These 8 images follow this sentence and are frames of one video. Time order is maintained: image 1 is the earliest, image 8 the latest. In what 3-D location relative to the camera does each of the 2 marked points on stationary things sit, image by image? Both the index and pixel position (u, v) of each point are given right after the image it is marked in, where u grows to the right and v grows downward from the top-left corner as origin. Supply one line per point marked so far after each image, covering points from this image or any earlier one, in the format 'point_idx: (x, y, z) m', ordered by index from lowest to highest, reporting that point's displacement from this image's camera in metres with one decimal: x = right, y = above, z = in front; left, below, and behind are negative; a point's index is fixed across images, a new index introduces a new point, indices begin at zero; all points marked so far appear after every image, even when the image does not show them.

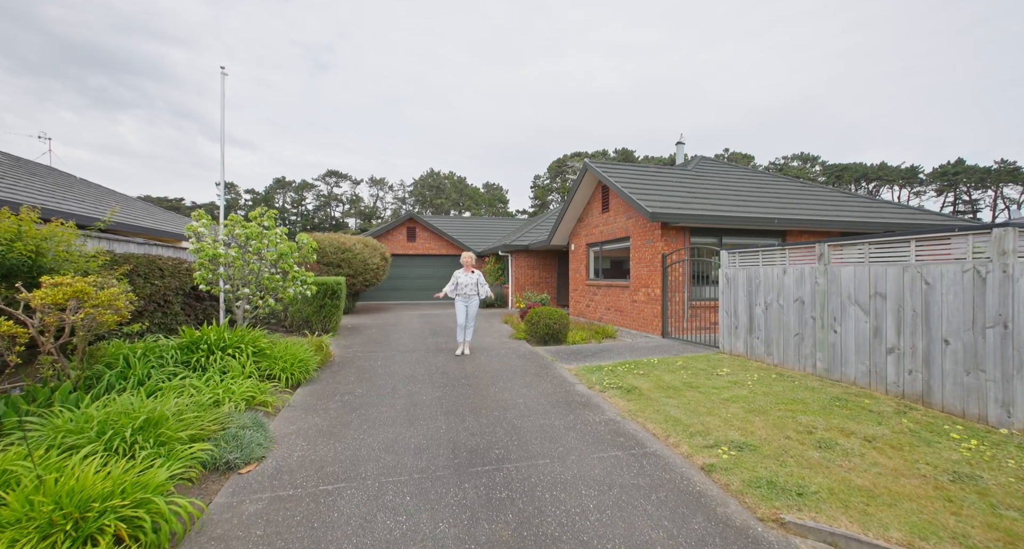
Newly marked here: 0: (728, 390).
0: (+2.5, -1.3, +5.0) m
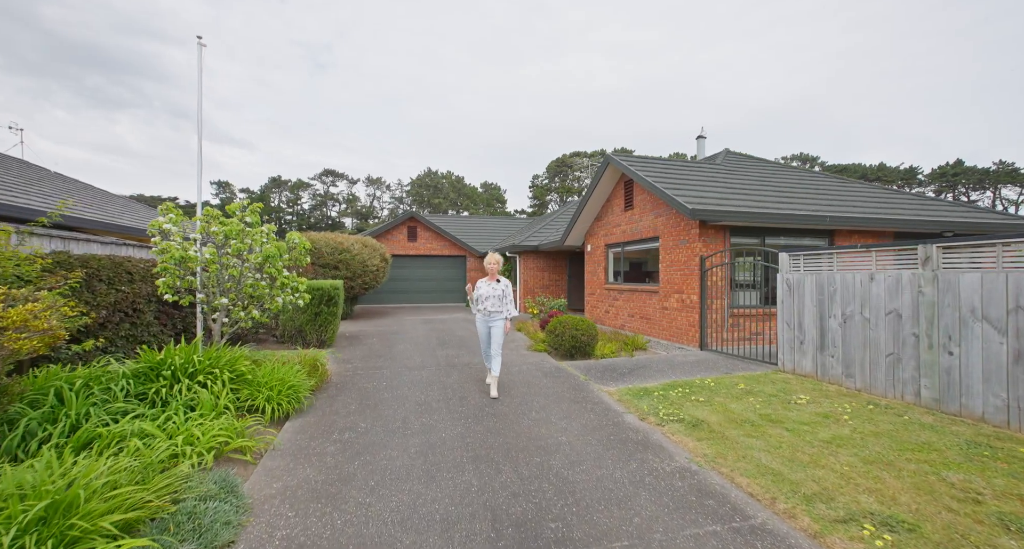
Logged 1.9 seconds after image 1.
0: (+2.8, -1.4, +4.0) m
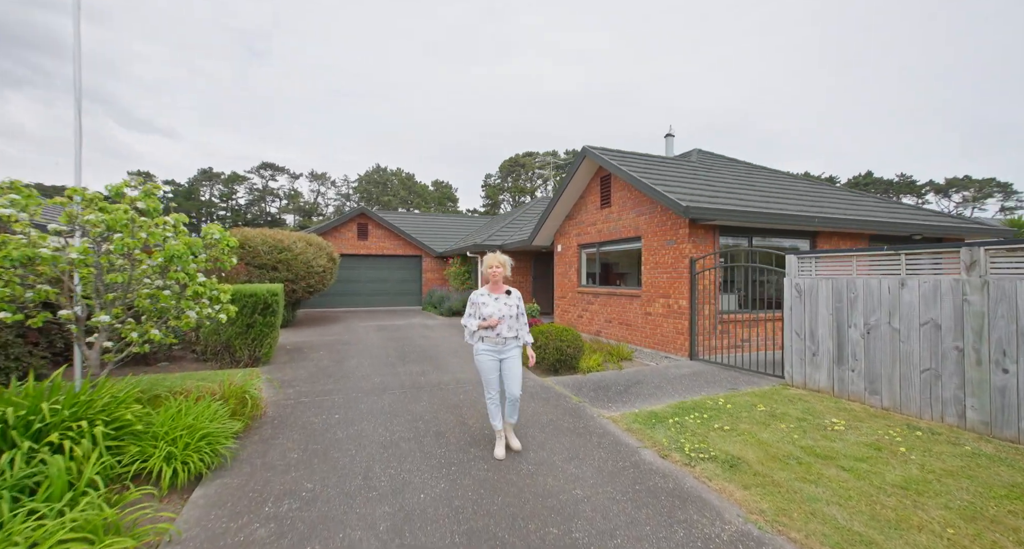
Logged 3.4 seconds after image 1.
0: (+2.8, -1.5, +3.4) m
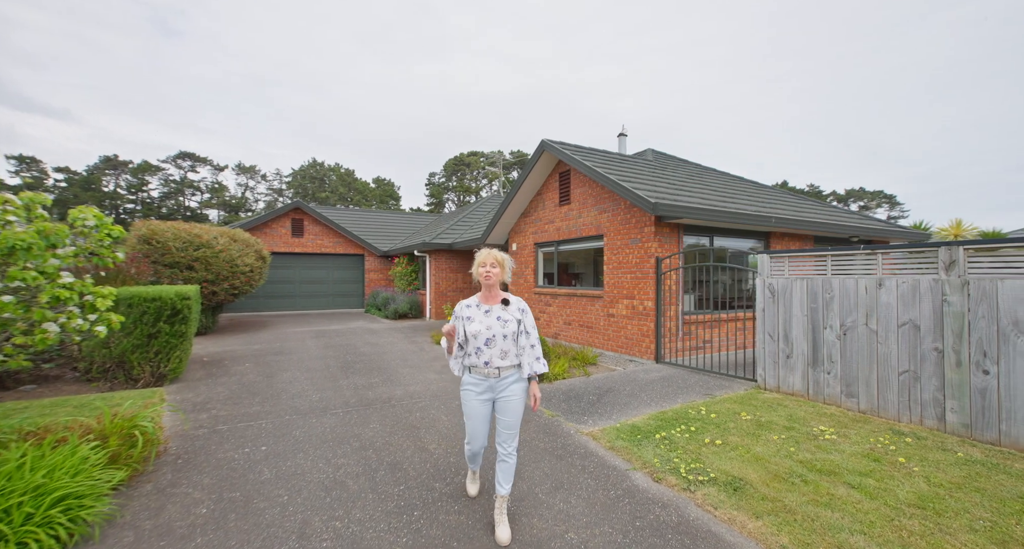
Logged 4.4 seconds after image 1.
0: (+2.6, -1.4, +3.1) m
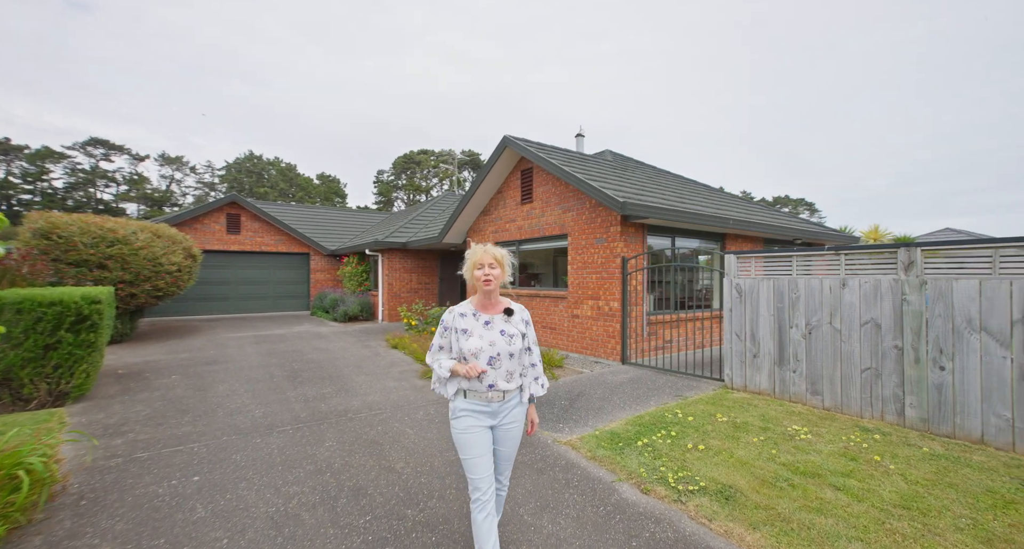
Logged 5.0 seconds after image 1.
0: (+2.5, -1.4, +3.2) m
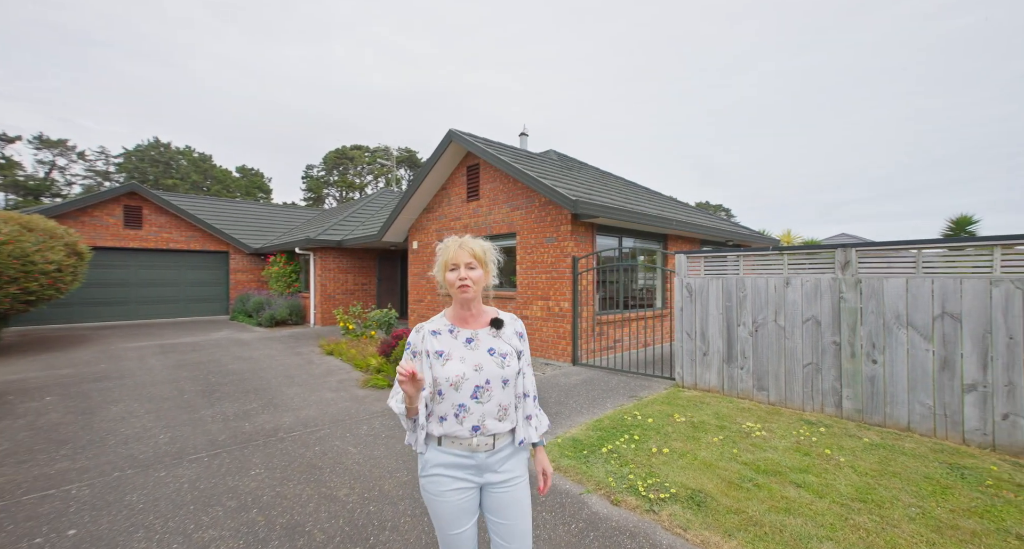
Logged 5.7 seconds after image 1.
0: (+2.2, -1.4, +3.2) m
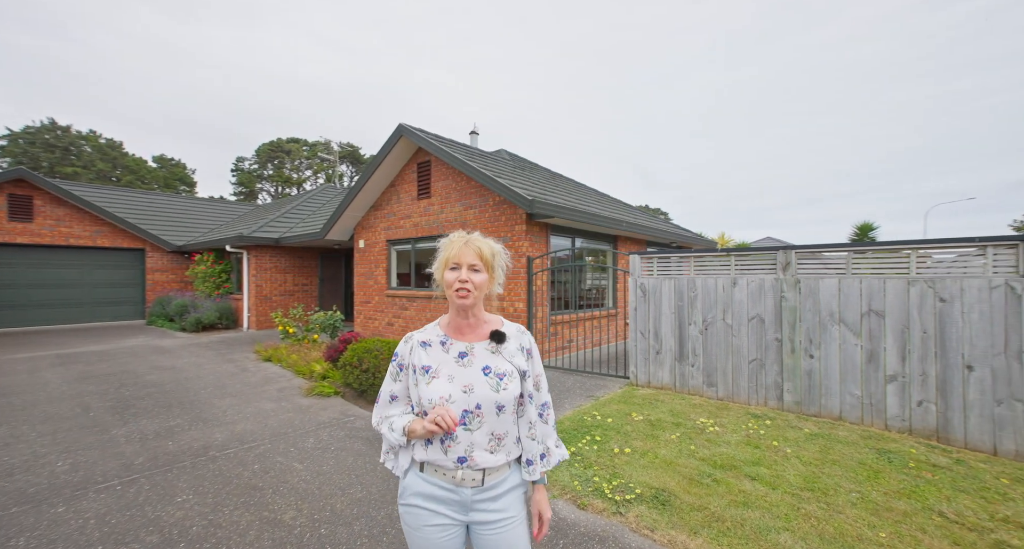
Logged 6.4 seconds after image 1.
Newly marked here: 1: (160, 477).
0: (+2.0, -1.4, +3.4) m
1: (-2.5, -1.4, +3.2) m
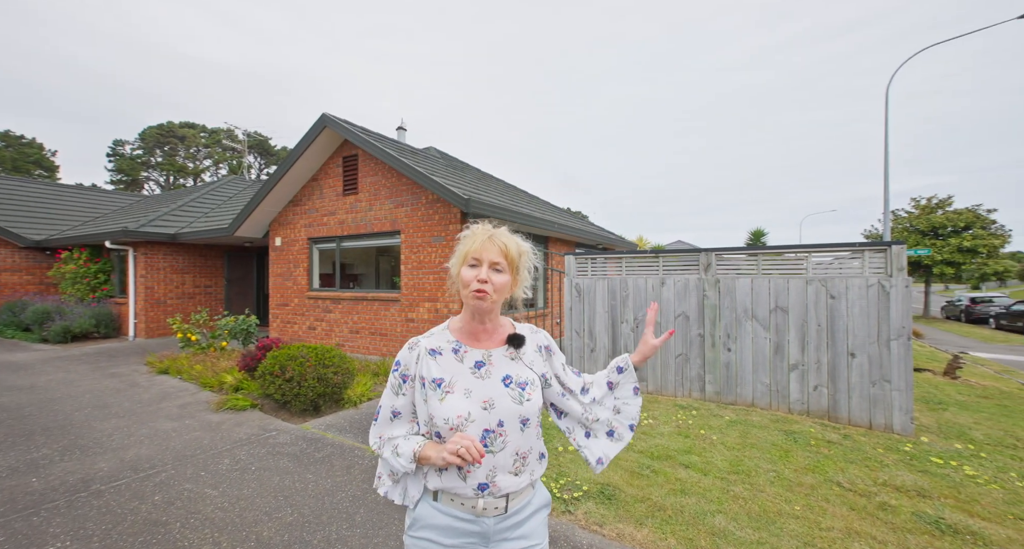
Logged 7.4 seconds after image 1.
0: (+1.5, -1.4, +3.6) m
1: (-2.8, -1.4, +2.7) m
